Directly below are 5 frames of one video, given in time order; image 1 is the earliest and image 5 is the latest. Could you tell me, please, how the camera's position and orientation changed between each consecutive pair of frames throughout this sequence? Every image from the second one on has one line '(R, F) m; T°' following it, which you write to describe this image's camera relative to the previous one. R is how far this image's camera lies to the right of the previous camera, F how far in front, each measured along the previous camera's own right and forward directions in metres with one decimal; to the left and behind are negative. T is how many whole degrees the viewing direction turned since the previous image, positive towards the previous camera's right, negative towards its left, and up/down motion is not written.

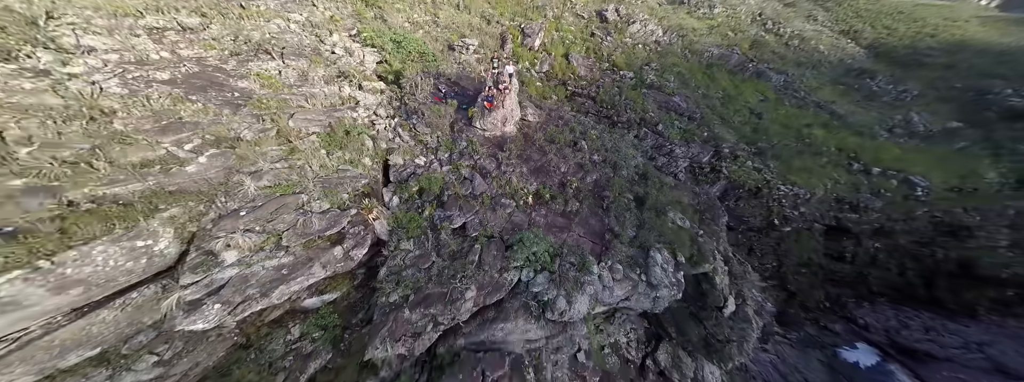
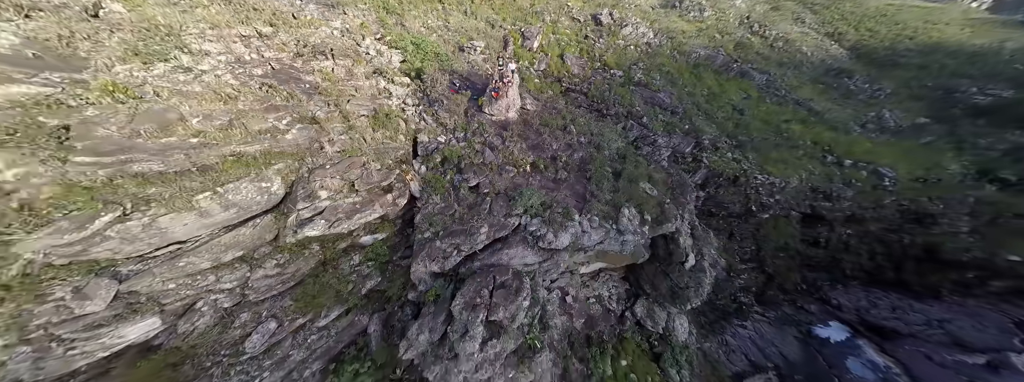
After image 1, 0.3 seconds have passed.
(0.0, -1.0) m; 0°
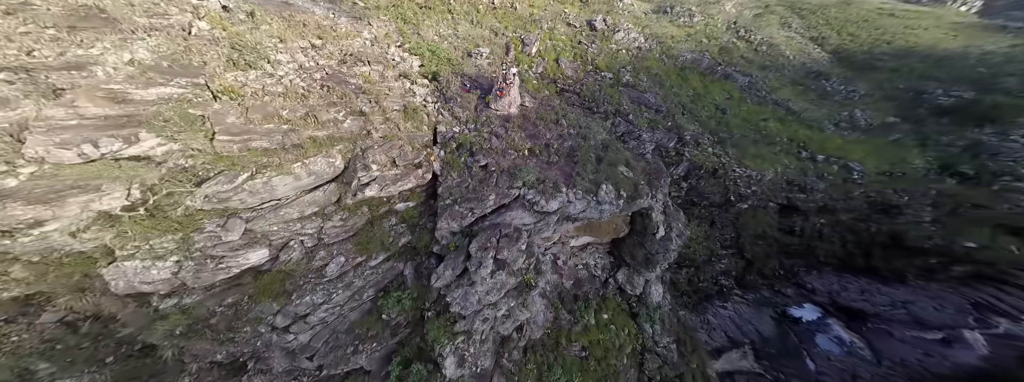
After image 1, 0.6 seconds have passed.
(0.0, -1.2) m; 0°
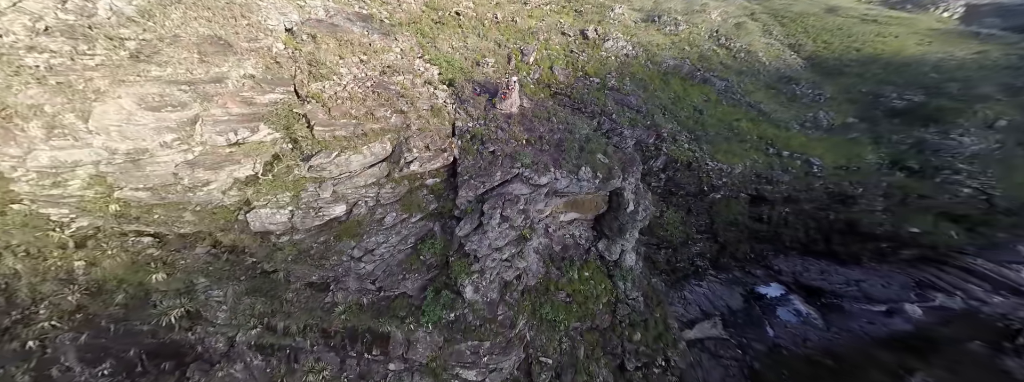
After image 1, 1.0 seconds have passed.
(0.0, -1.8) m; 0°
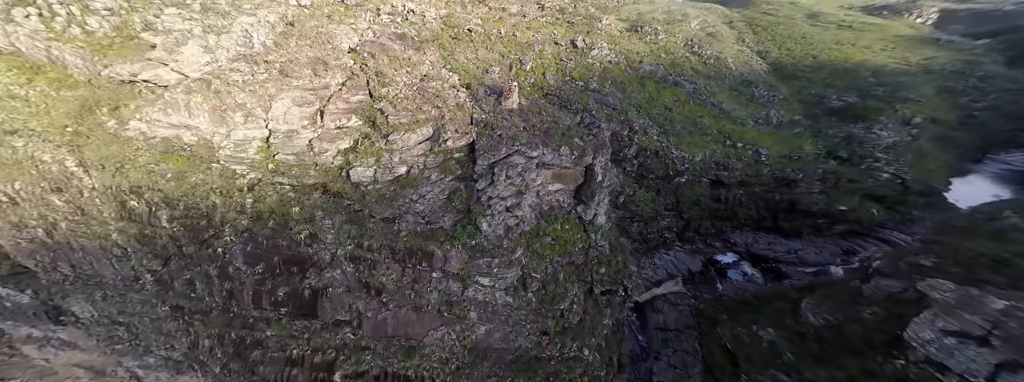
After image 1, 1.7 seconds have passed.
(0.0, -3.2) m; 0°
